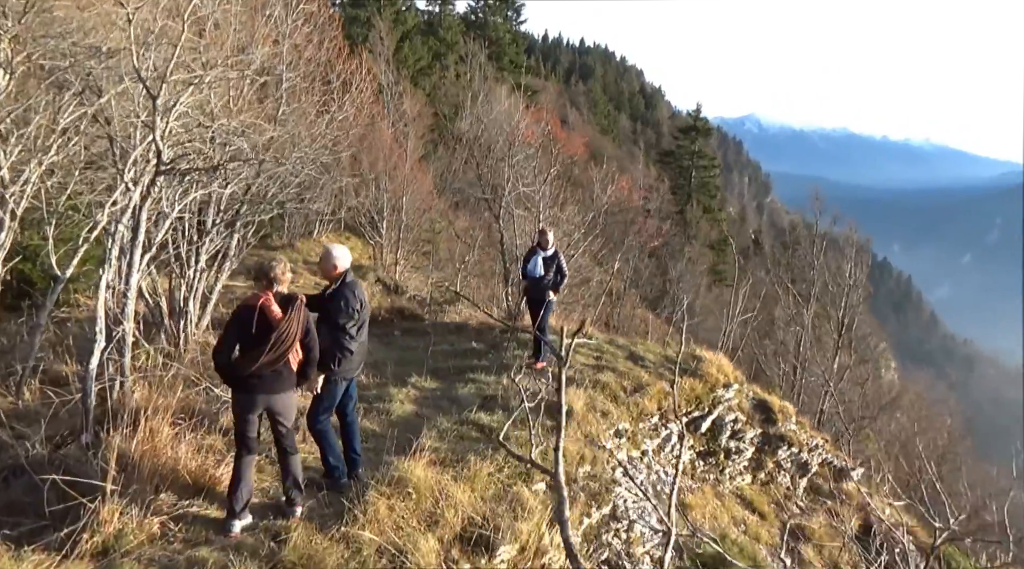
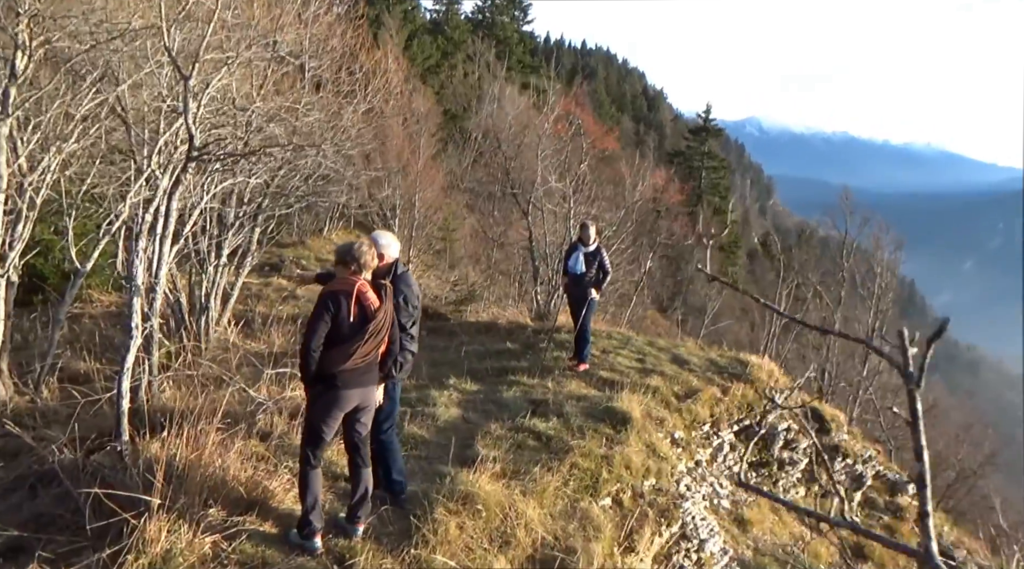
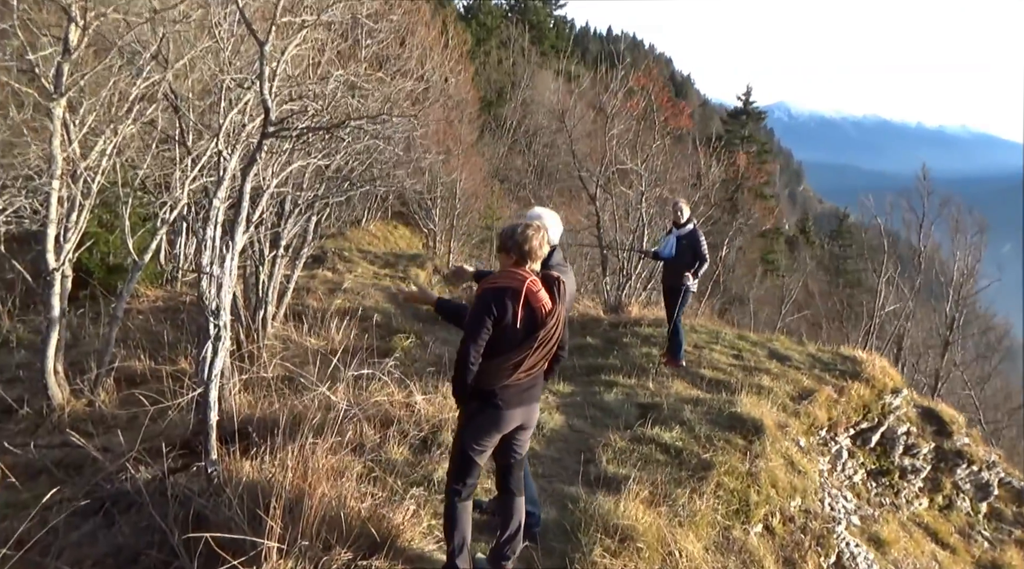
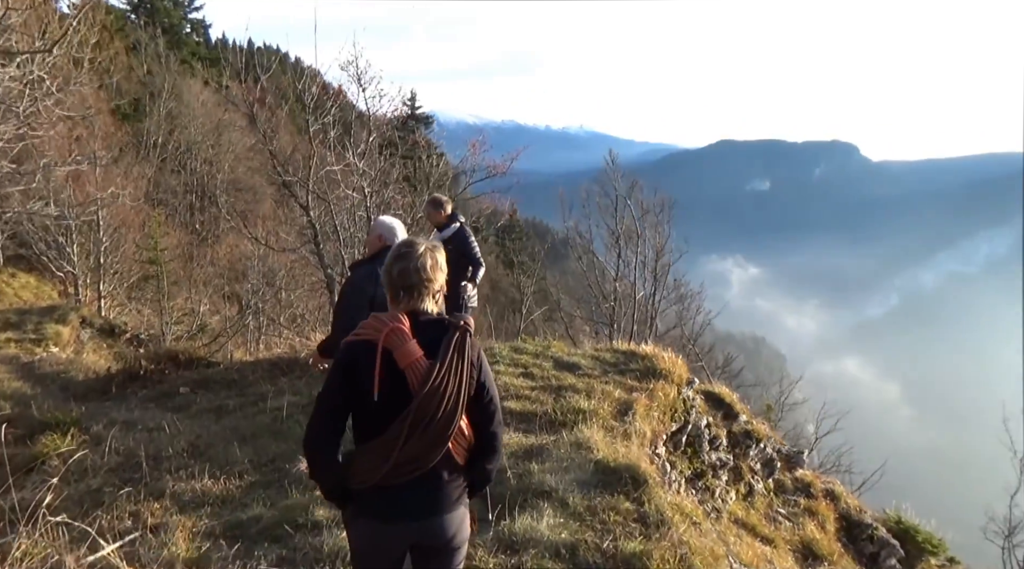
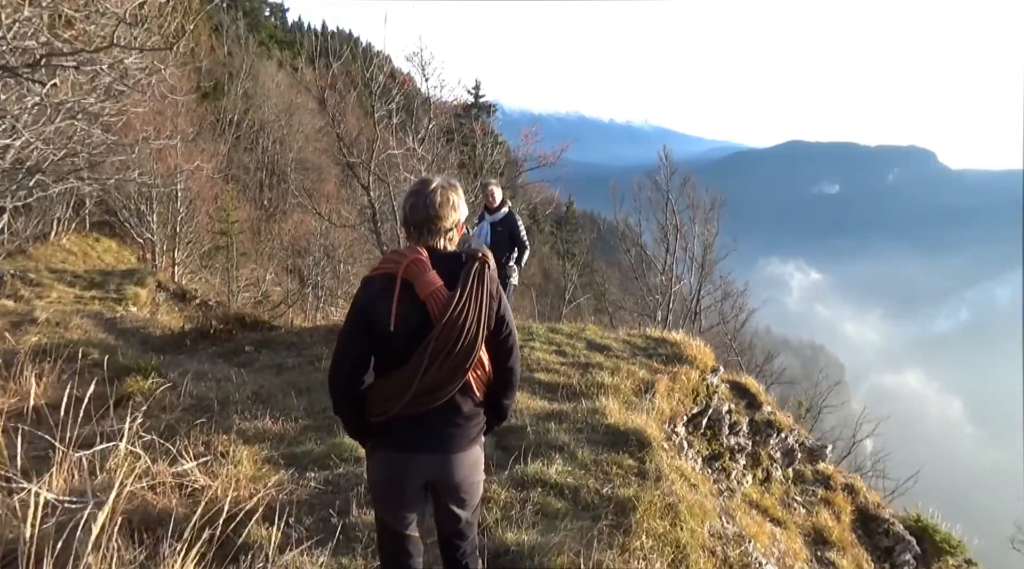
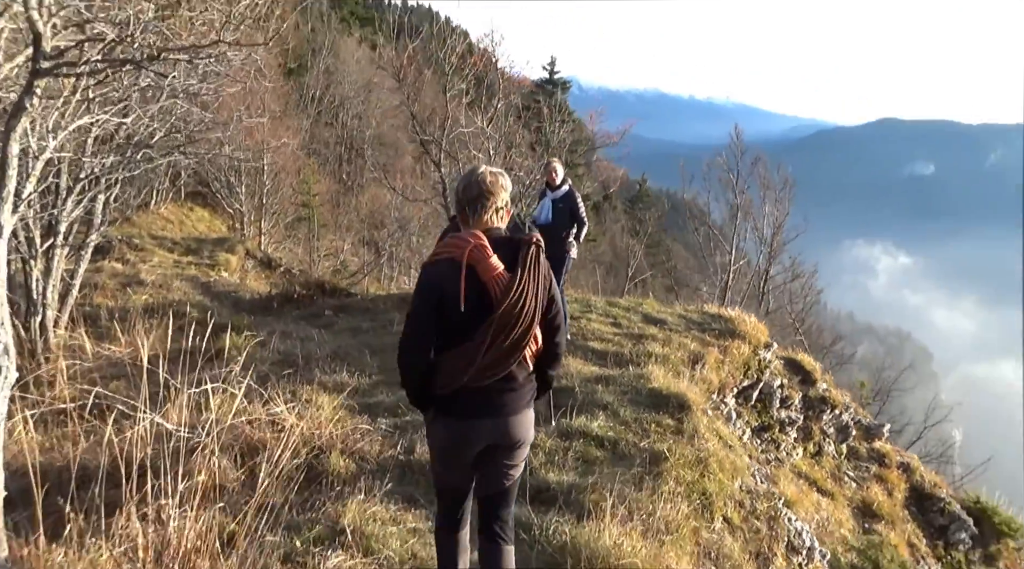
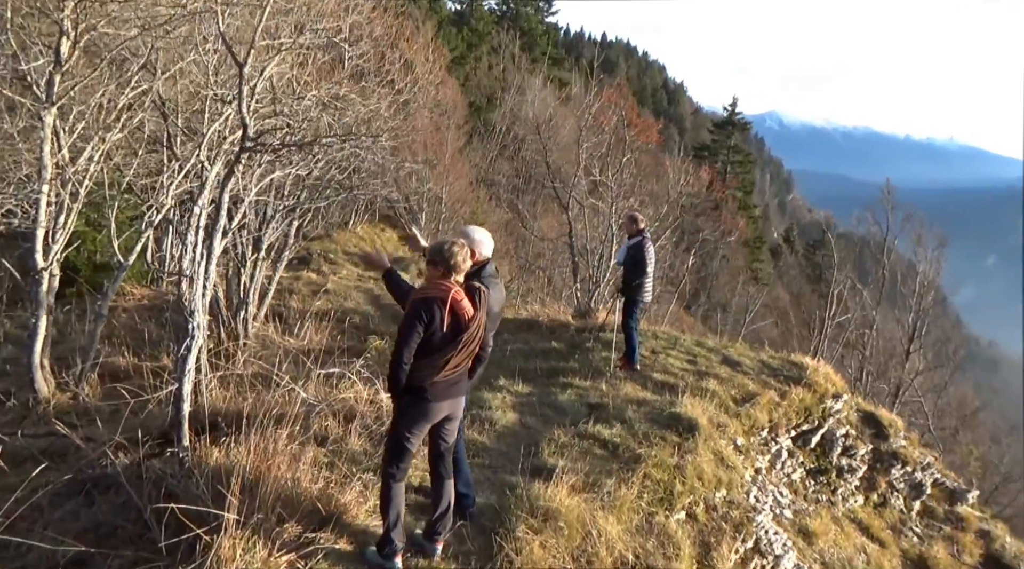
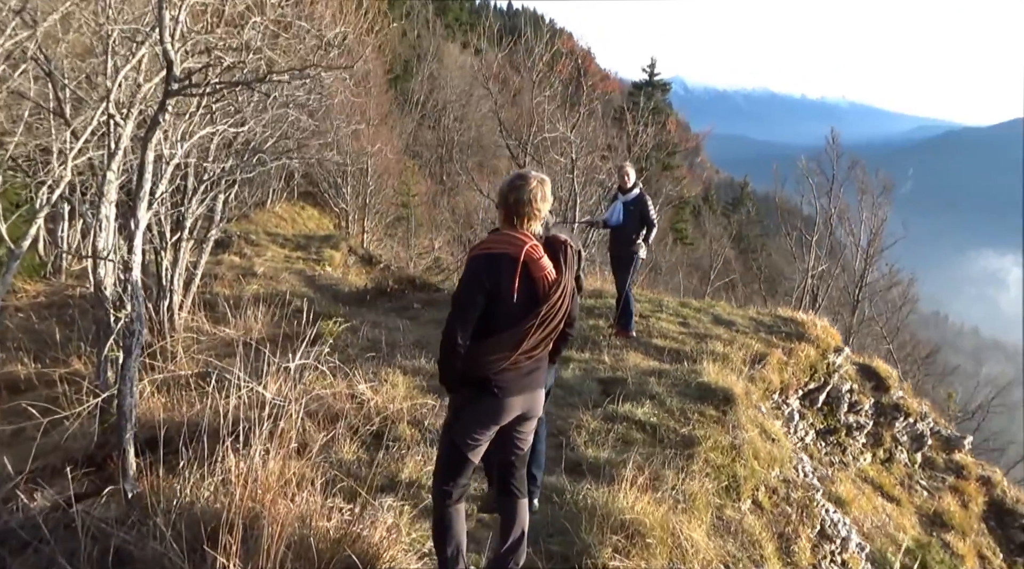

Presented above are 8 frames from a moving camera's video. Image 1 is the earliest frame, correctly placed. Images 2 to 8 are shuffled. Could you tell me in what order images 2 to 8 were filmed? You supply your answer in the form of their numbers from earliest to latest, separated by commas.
2, 7, 3, 8, 6, 5, 4
